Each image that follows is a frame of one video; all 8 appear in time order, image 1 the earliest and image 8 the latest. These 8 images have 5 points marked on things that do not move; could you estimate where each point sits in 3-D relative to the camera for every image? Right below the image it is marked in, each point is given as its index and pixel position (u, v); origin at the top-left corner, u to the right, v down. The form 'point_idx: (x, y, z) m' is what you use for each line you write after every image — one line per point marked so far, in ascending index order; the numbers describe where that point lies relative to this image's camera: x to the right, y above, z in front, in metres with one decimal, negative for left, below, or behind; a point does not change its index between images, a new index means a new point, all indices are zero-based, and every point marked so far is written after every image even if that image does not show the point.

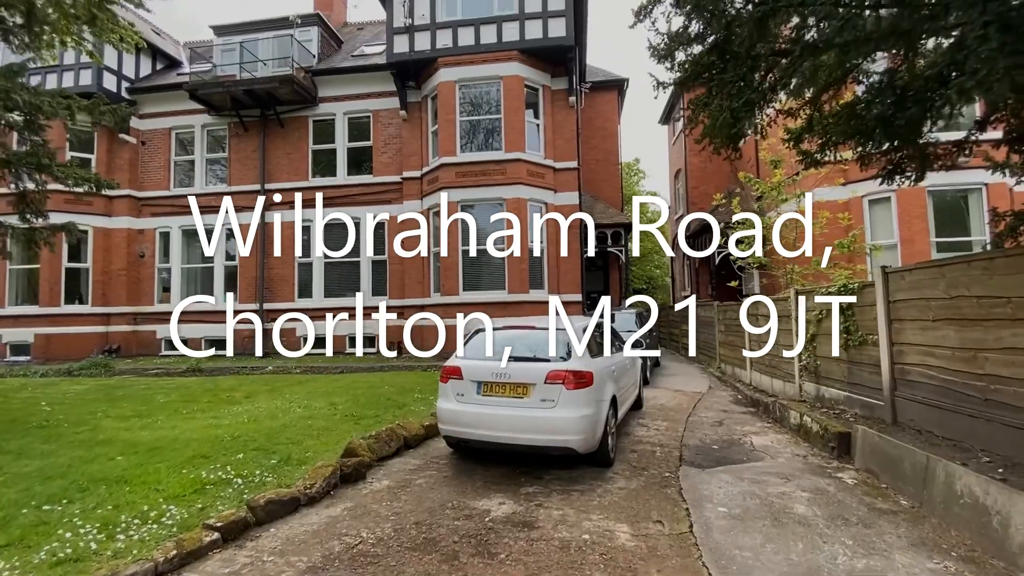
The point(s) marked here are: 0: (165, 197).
0: (-11.7, +3.1, +16.2) m
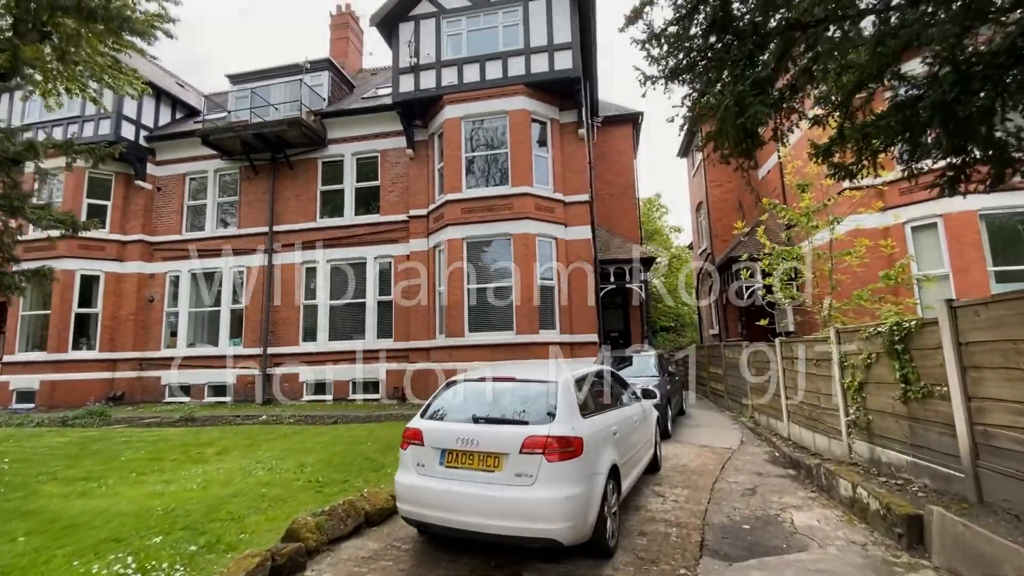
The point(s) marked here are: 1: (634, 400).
0: (-11.3, +1.6, +16.2) m
1: (+1.5, -1.4, +6.0) m
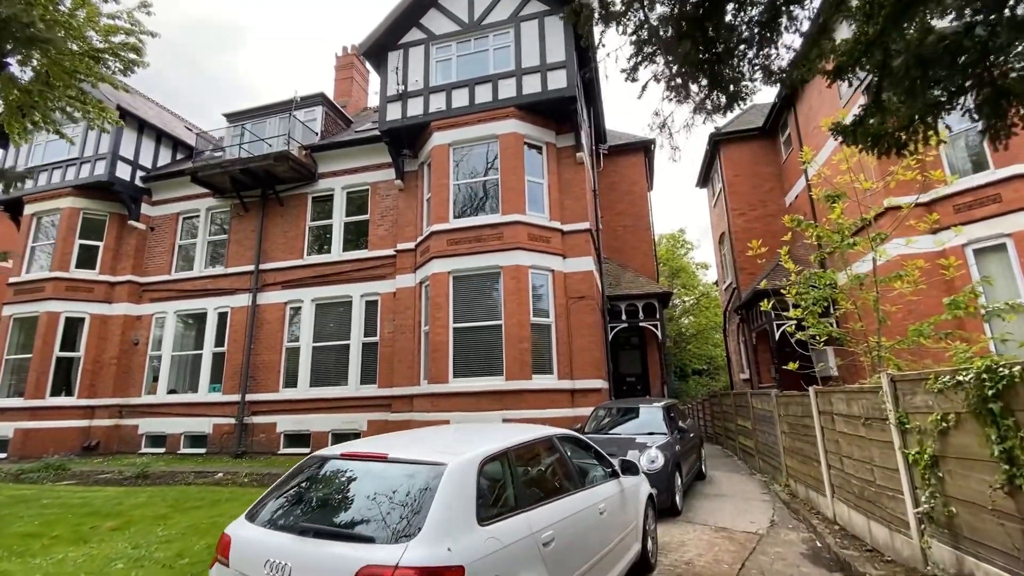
0: (-11.3, +0.2, +15.6) m
1: (+0.9, -1.7, +4.4) m
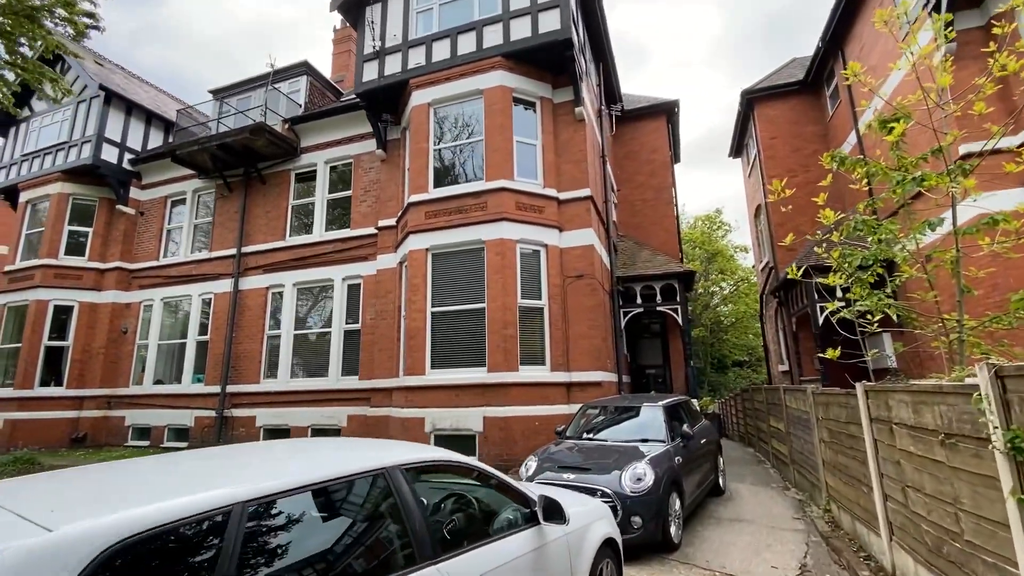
0: (-11.2, +0.6, +14.9) m
1: (+0.1, -1.4, +2.9) m
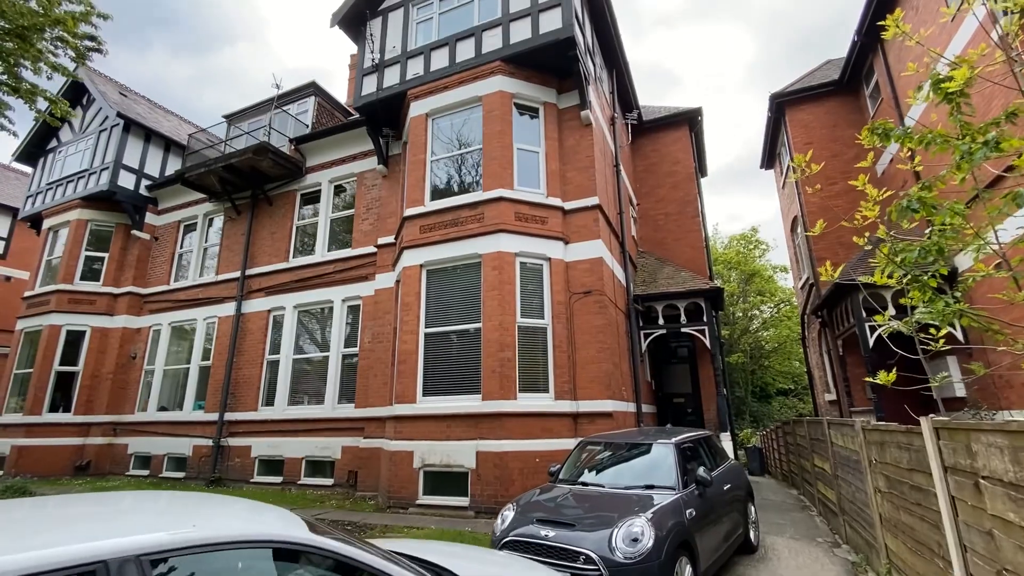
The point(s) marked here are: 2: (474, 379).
0: (-10.8, -0.1, +14.8) m
1: (-0.4, -1.3, +1.9) m
2: (-0.7, -1.6, +8.5) m
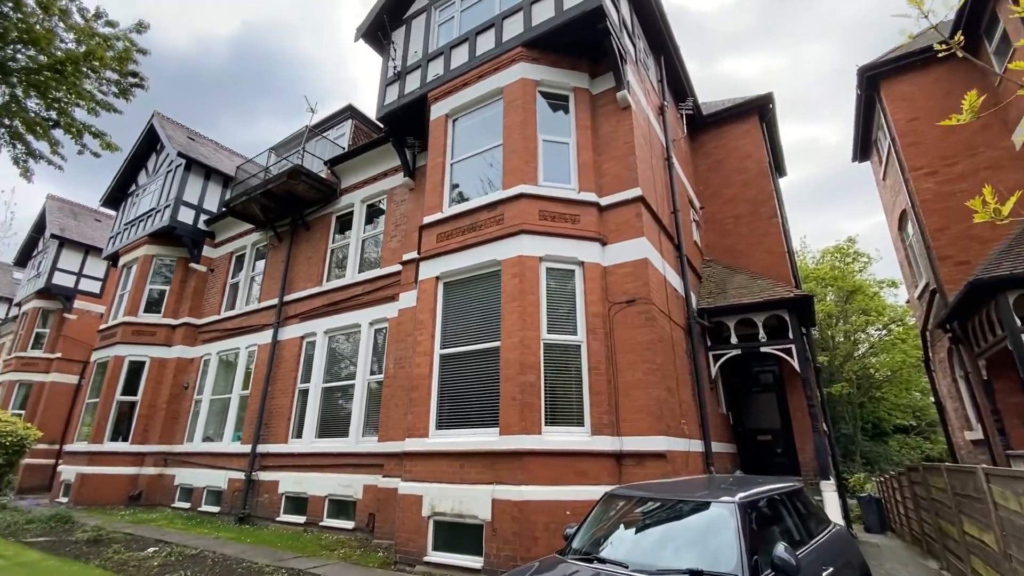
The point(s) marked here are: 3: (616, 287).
0: (-9.3, -1.1, +15.0) m
1: (-1.0, -1.1, +0.6) m
2: (-0.3, -1.8, +7.1) m
3: (+1.6, 0.0, +7.5) m
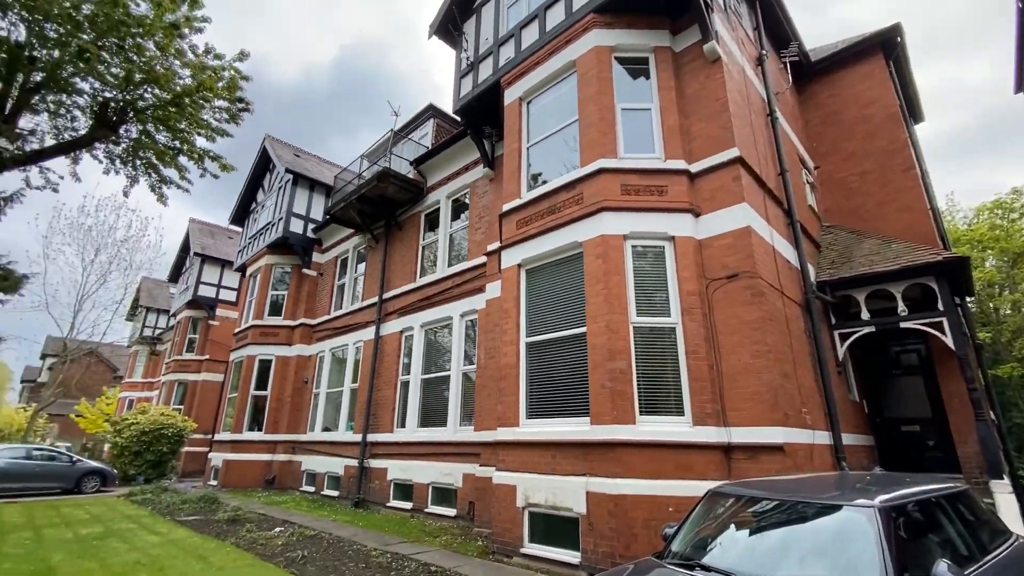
0: (-6.3, -1.1, +16.3) m
1: (-1.1, -1.0, +0.5) m
2: (+1.0, -1.5, +6.7) m
3: (+2.9, +0.4, +6.8) m
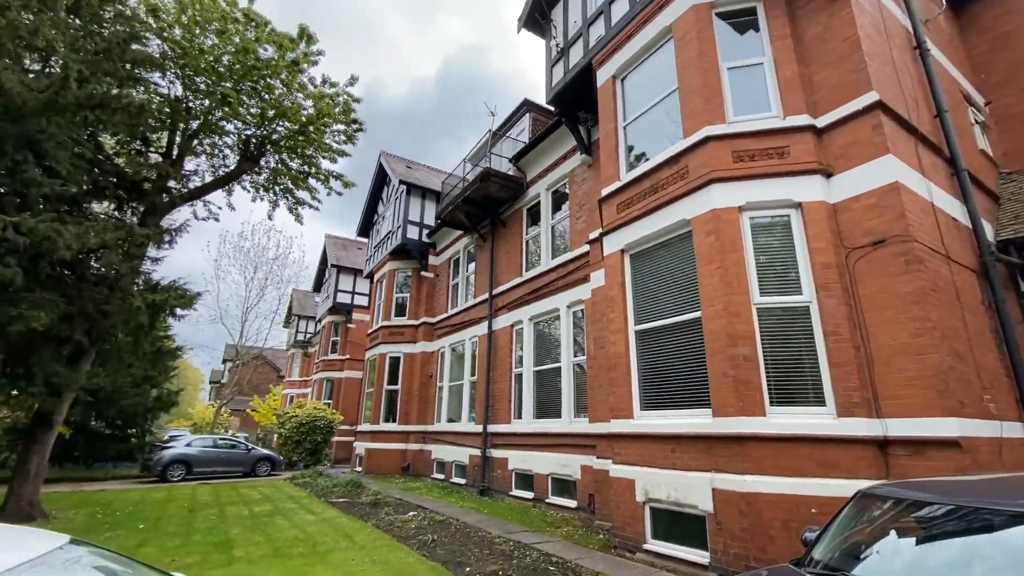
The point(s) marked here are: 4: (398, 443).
0: (-2.5, -1.1, +17.2) m
1: (-1.0, -1.1, +0.7) m
2: (+2.5, -1.3, +6.3) m
3: (+4.2, +0.7, +5.9) m
4: (-4.1, -5.6, +17.1) m
